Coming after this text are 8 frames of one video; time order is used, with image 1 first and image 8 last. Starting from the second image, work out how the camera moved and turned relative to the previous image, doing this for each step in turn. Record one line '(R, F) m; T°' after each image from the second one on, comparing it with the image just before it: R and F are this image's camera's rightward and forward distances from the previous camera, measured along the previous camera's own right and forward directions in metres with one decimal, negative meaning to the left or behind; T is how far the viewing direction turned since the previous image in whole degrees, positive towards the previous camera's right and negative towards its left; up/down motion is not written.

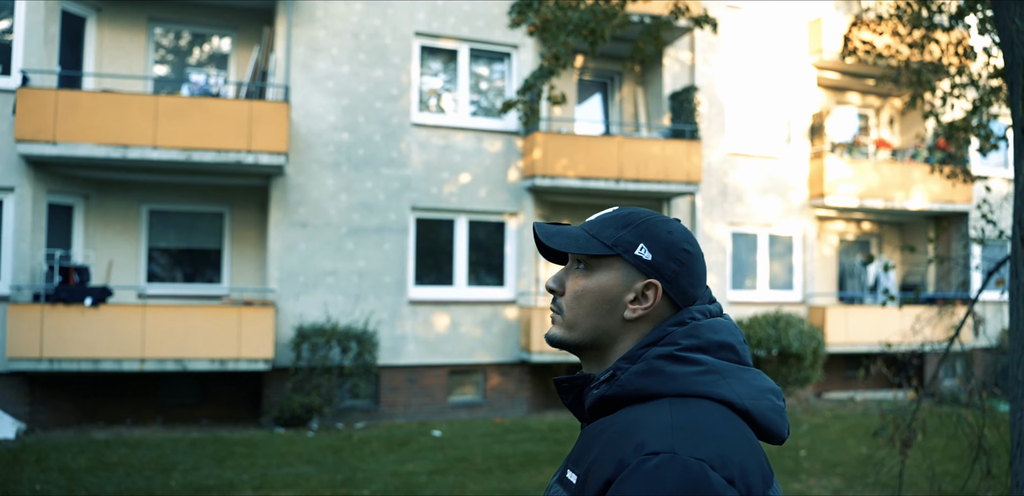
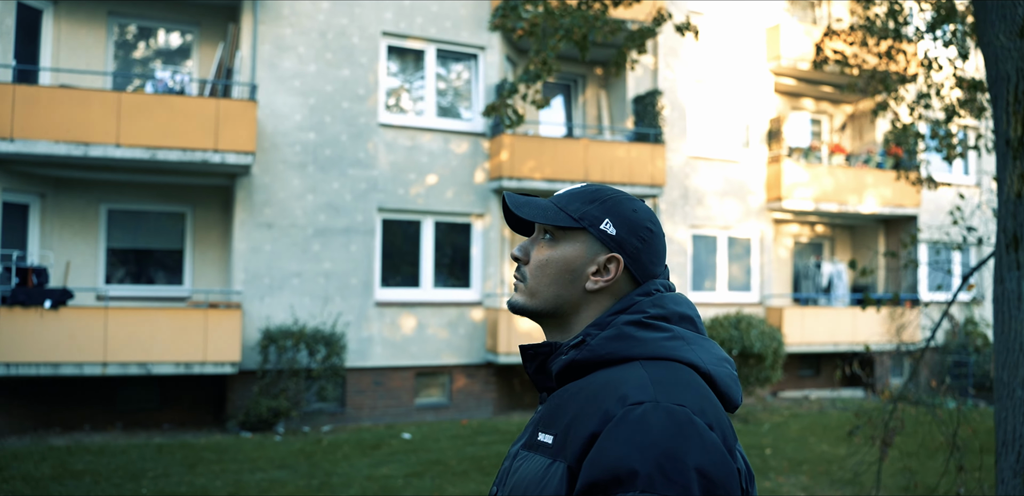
(-0.4, 0.0) m; +4°
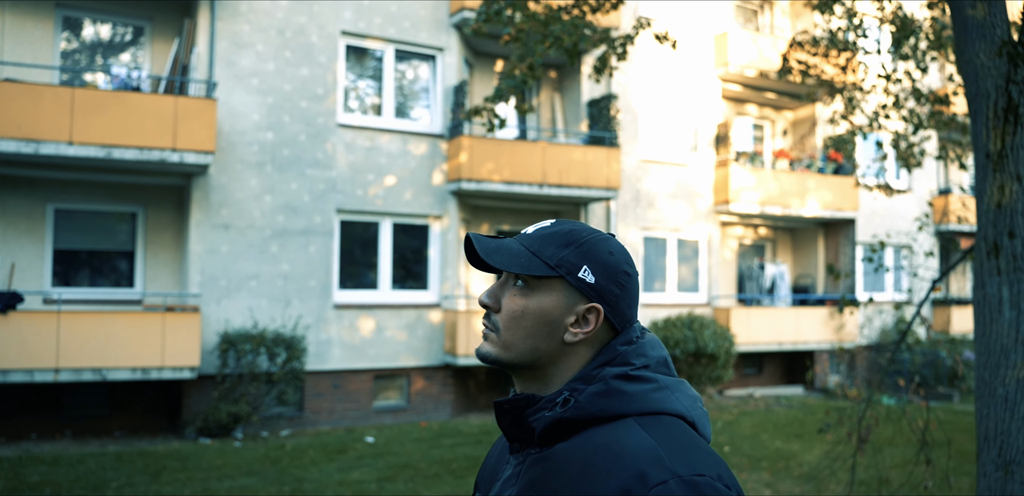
(-0.6, 0.0) m; +5°
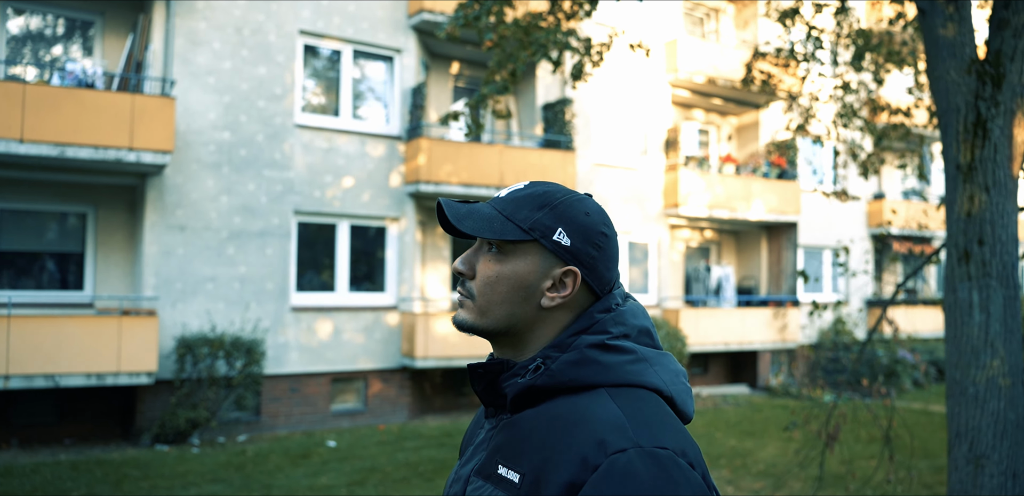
(-0.5, -0.1) m; +5°
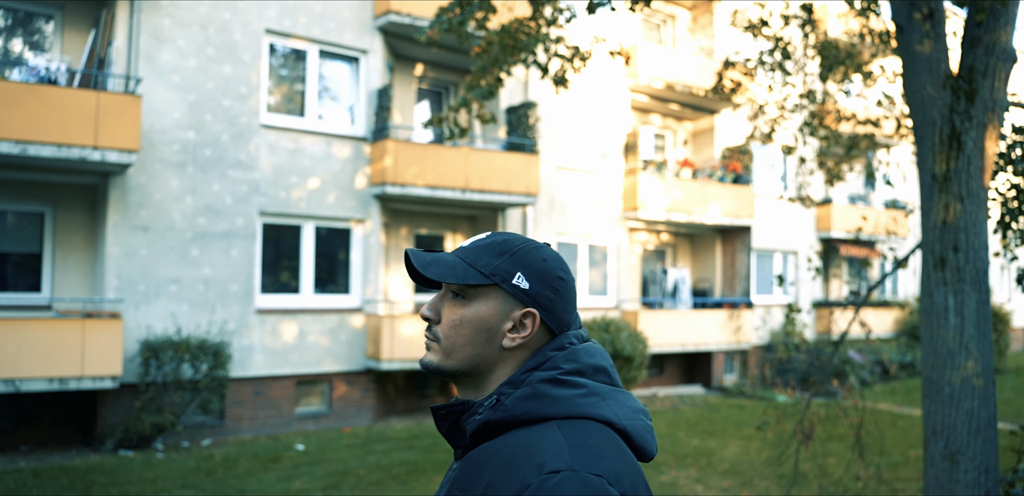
(-0.4, -0.1) m; +4°
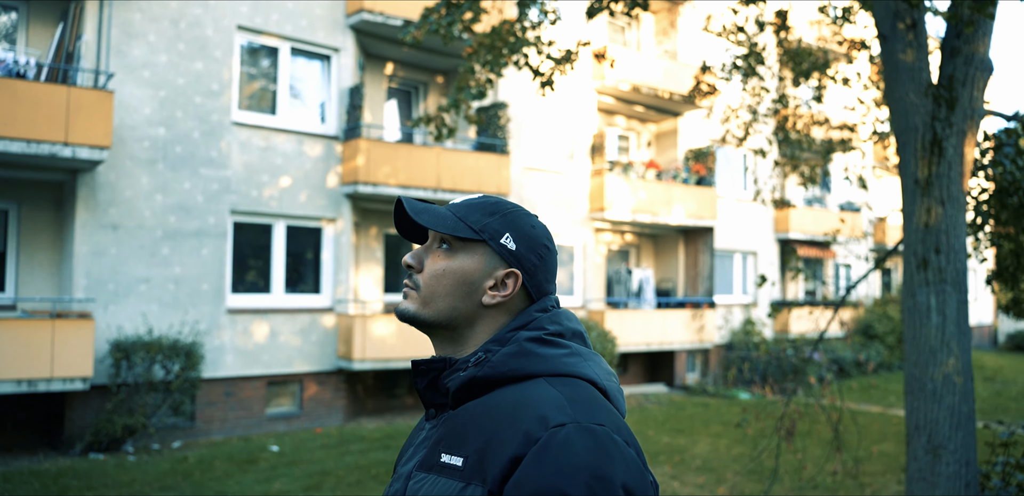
(-0.4, -0.1) m; +3°
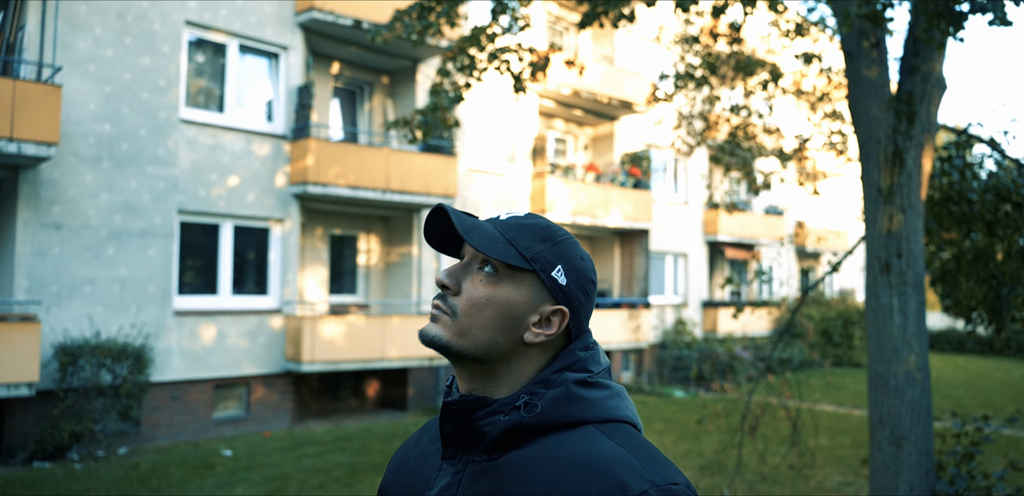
(-0.6, -0.1) m; +6°
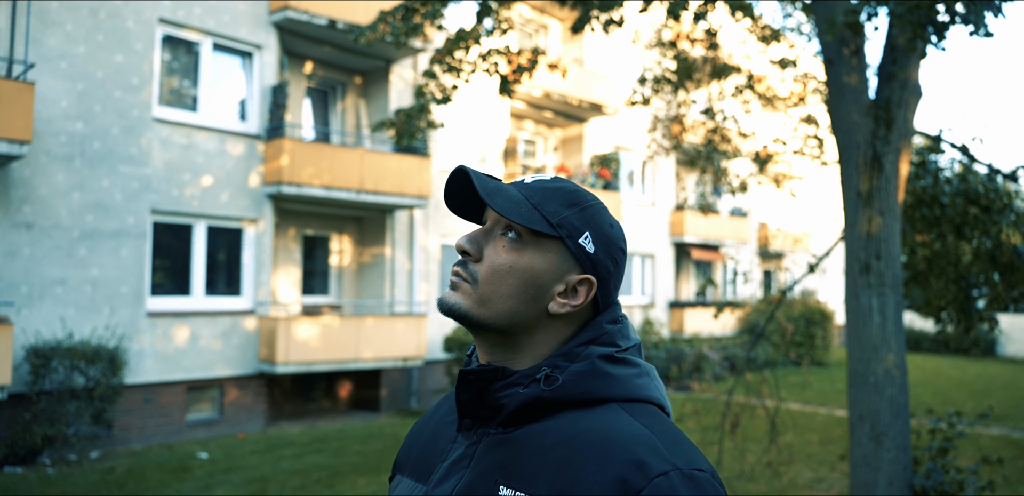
(-0.3, -0.1) m; +3°
